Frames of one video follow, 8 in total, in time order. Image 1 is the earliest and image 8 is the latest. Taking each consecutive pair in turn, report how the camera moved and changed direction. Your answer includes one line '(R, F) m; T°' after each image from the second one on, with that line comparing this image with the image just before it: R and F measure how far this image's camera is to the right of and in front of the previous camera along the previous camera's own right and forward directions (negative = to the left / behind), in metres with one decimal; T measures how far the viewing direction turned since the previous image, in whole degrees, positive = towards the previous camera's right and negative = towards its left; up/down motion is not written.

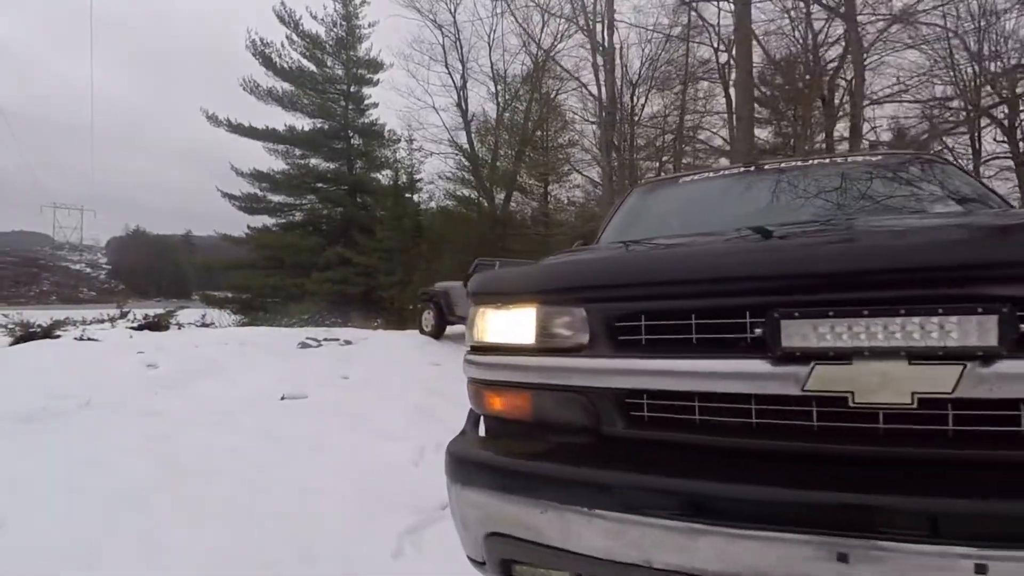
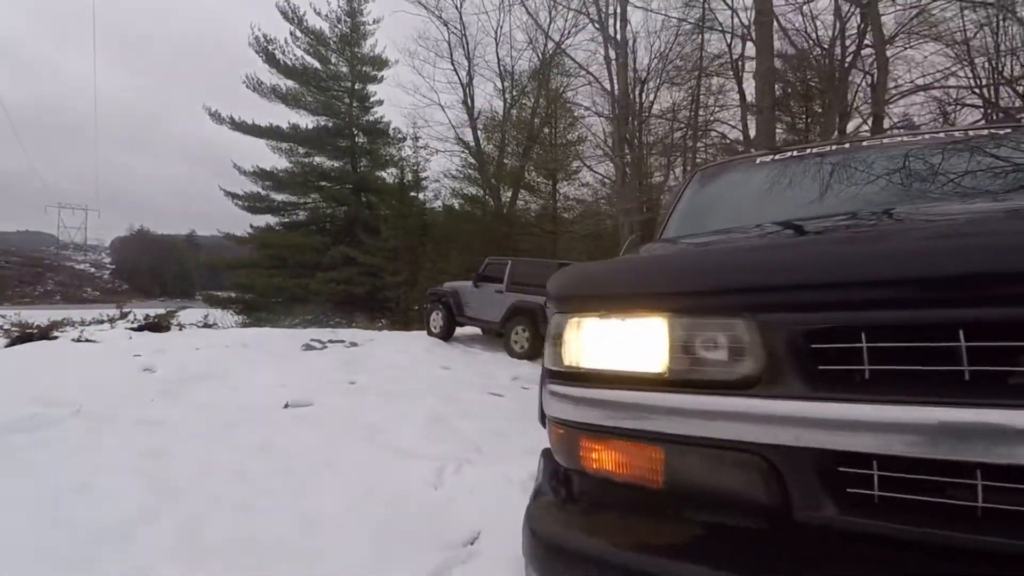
(-0.2, +0.4) m; 0°
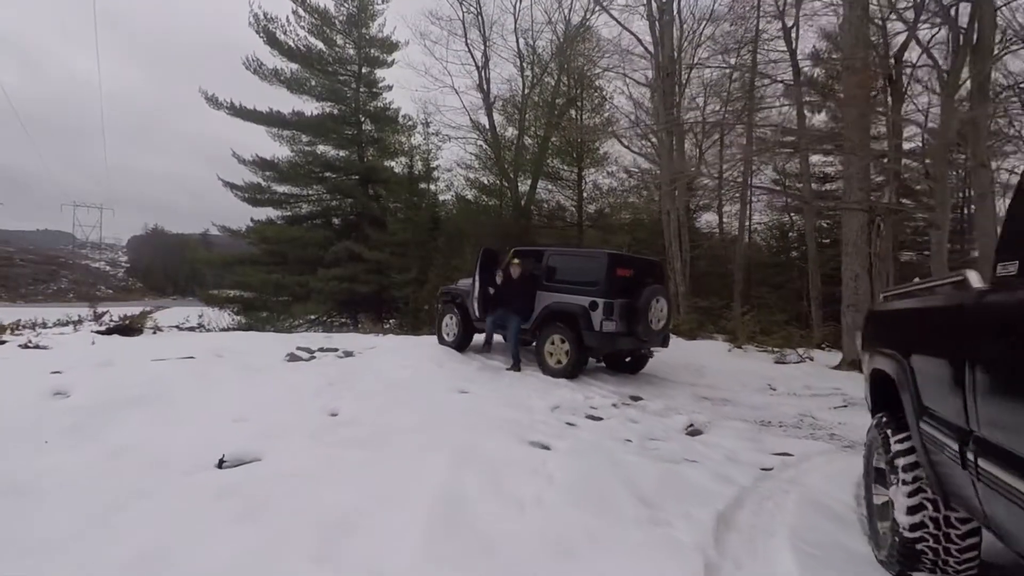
(-0.3, +2.1) m; -1°
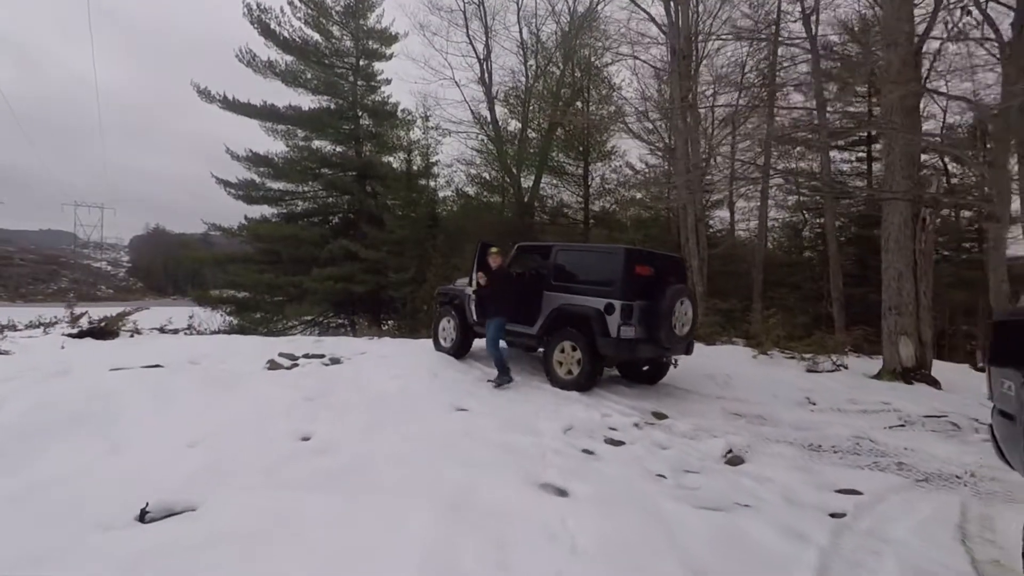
(0.0, +0.9) m; 0°
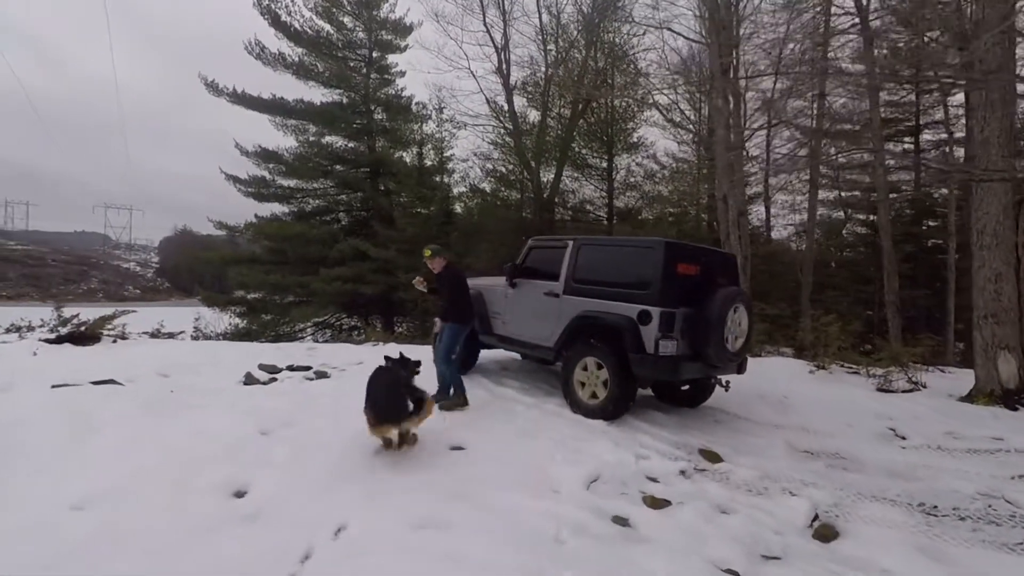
(+0.1, +1.3) m; -2°
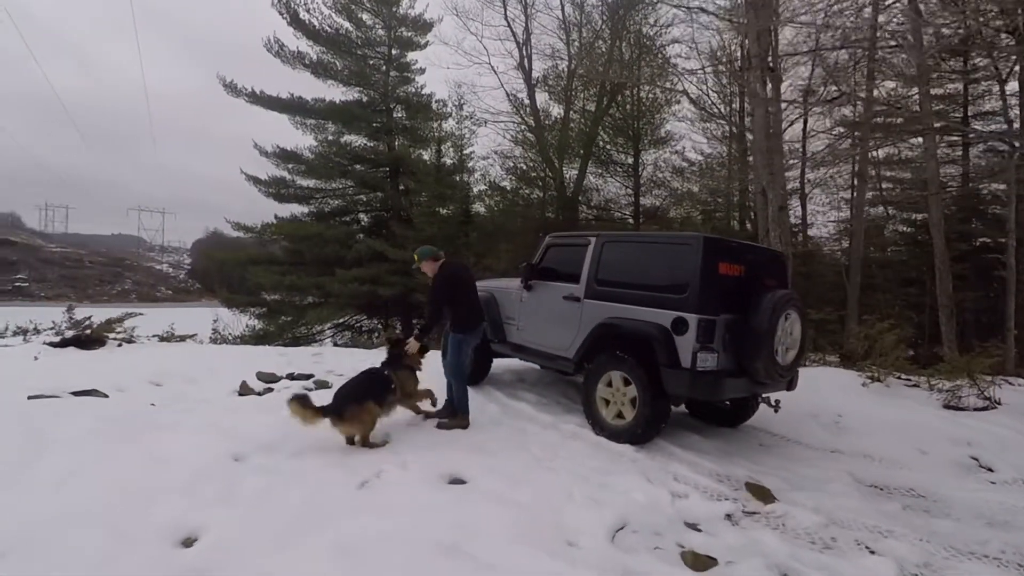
(+0.1, +0.7) m; -2°
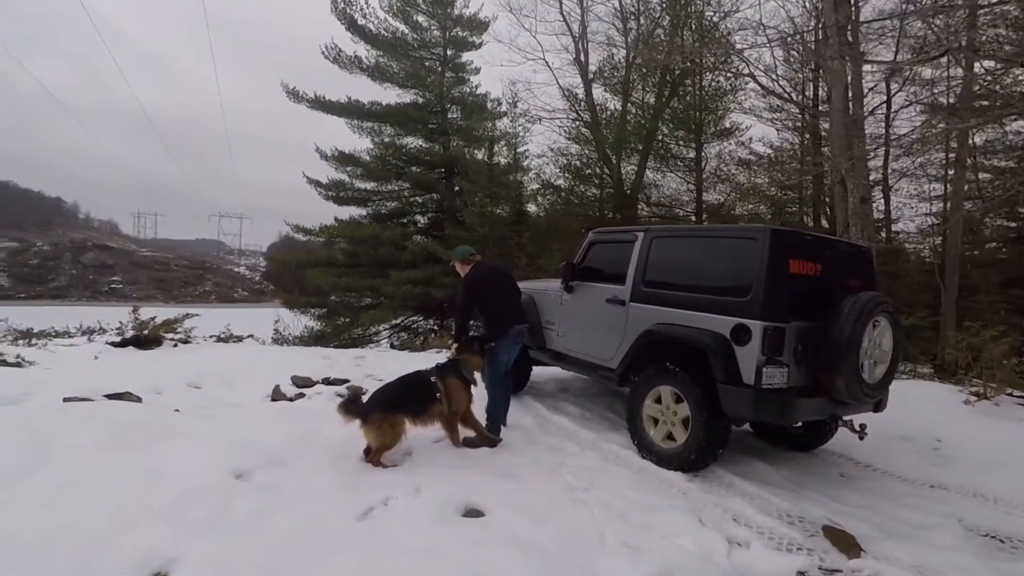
(+0.2, +0.5) m; -6°
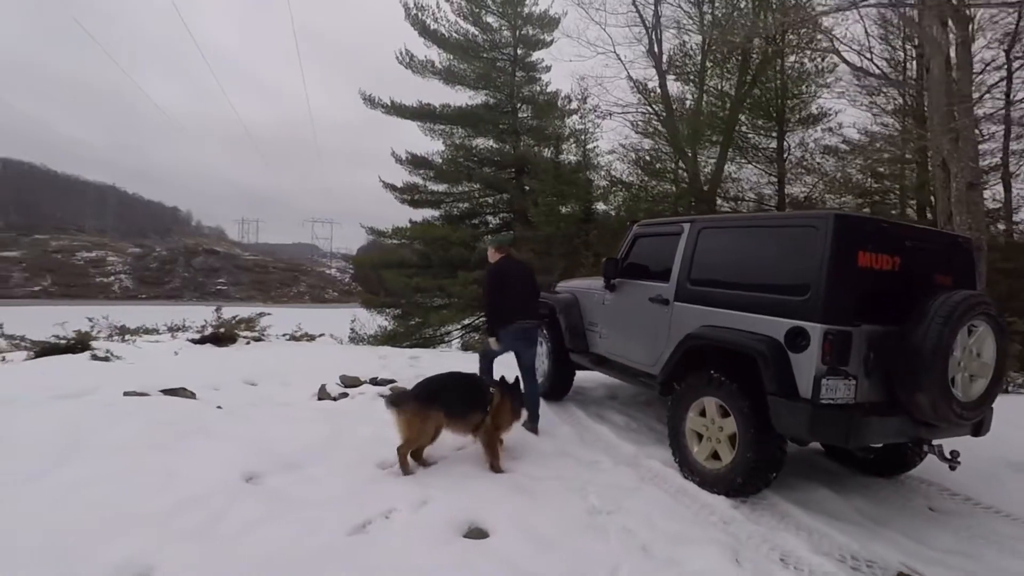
(+0.4, +0.4) m; -8°
